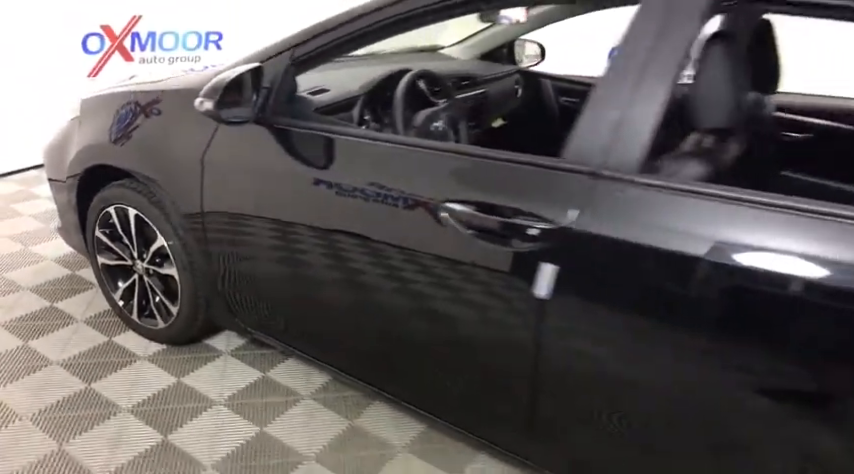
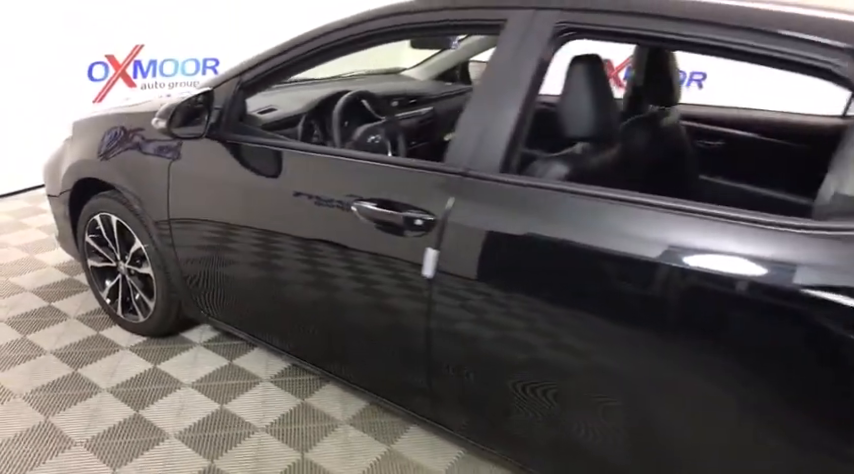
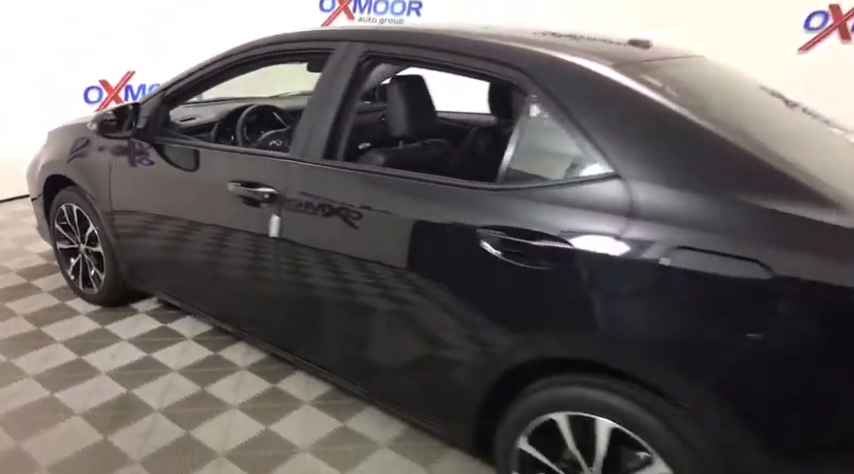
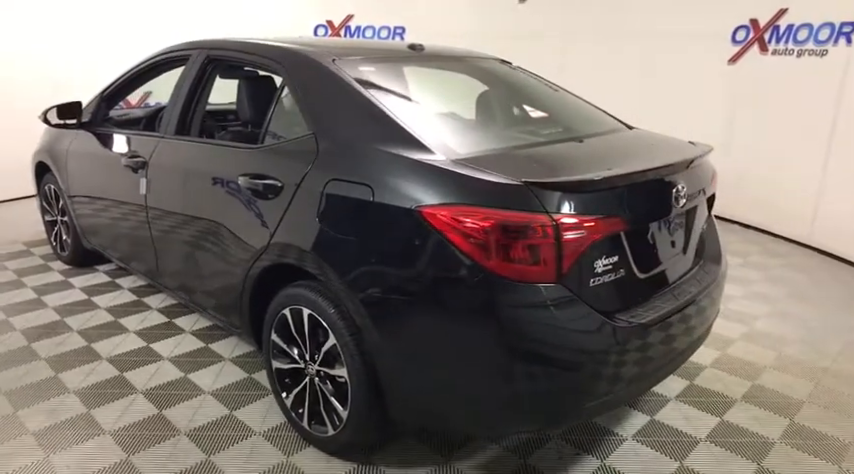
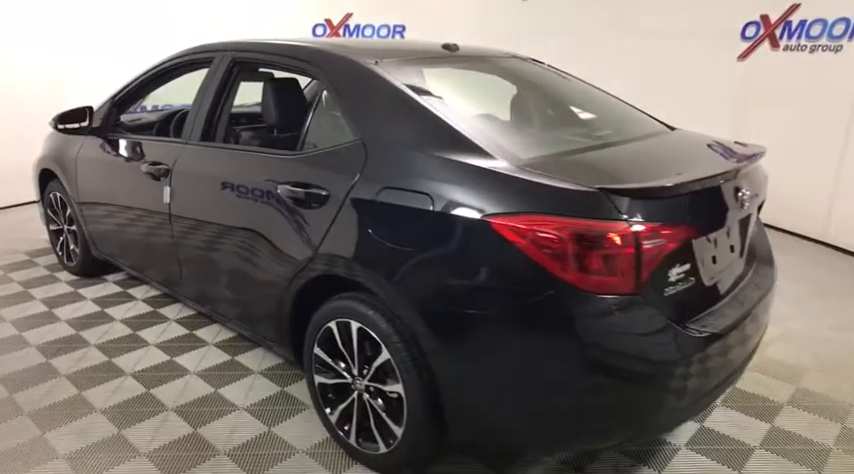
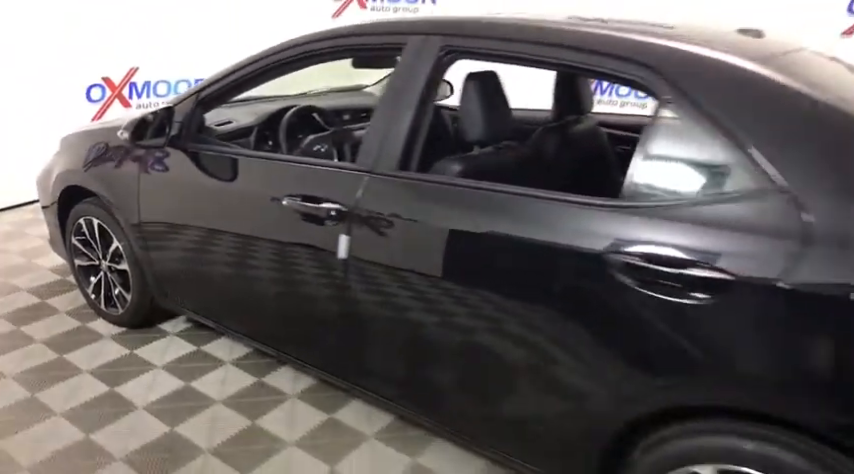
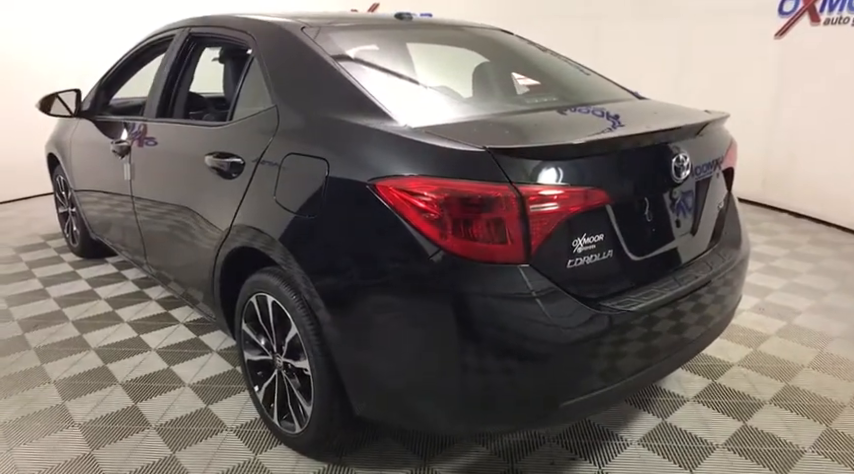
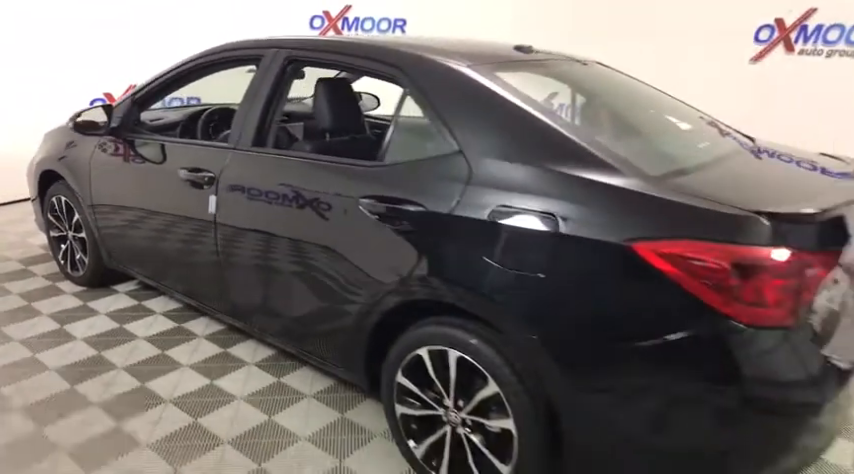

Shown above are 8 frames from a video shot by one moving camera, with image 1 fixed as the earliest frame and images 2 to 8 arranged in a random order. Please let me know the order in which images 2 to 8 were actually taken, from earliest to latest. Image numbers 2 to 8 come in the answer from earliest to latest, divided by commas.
2, 6, 3, 8, 5, 4, 7
